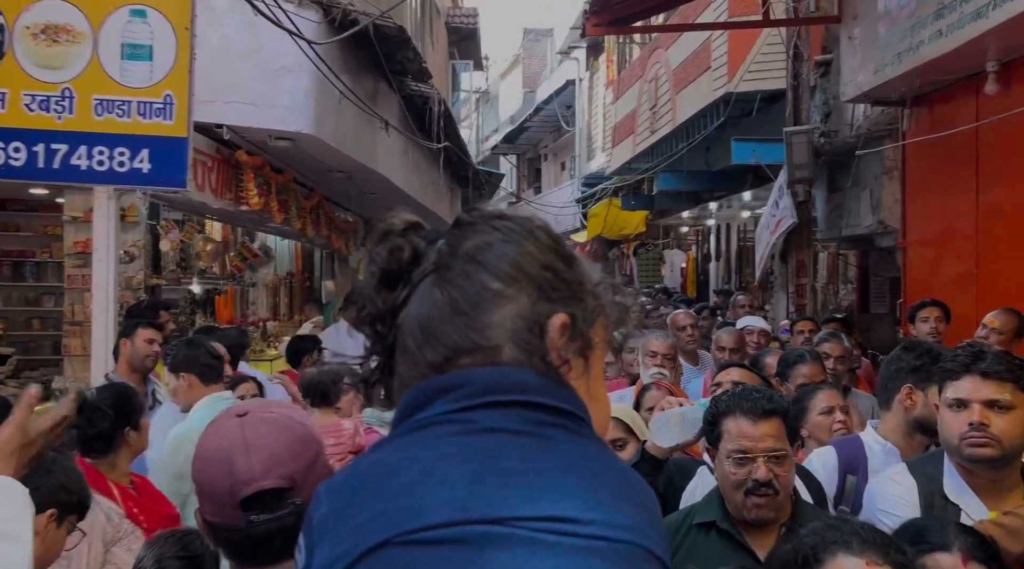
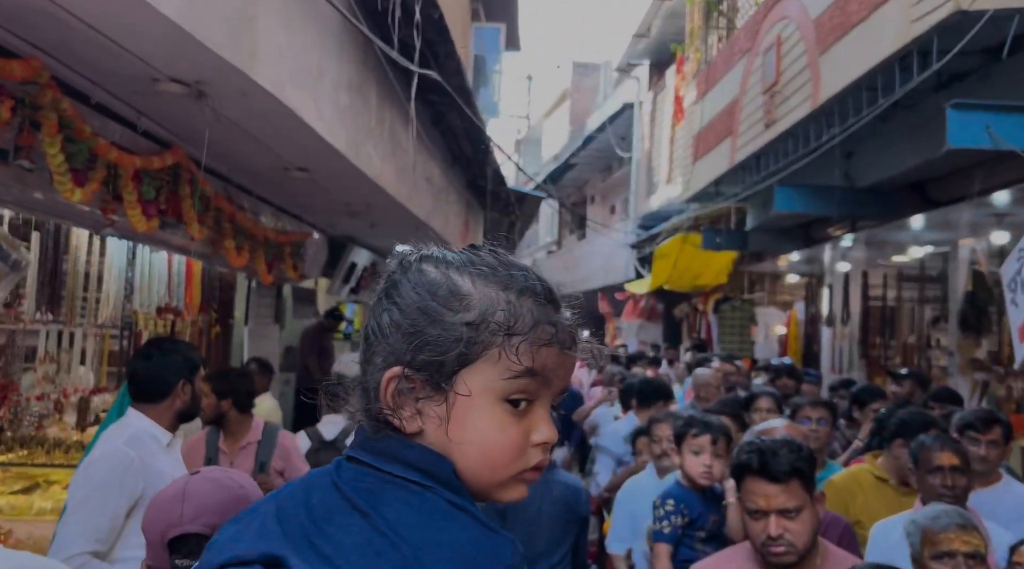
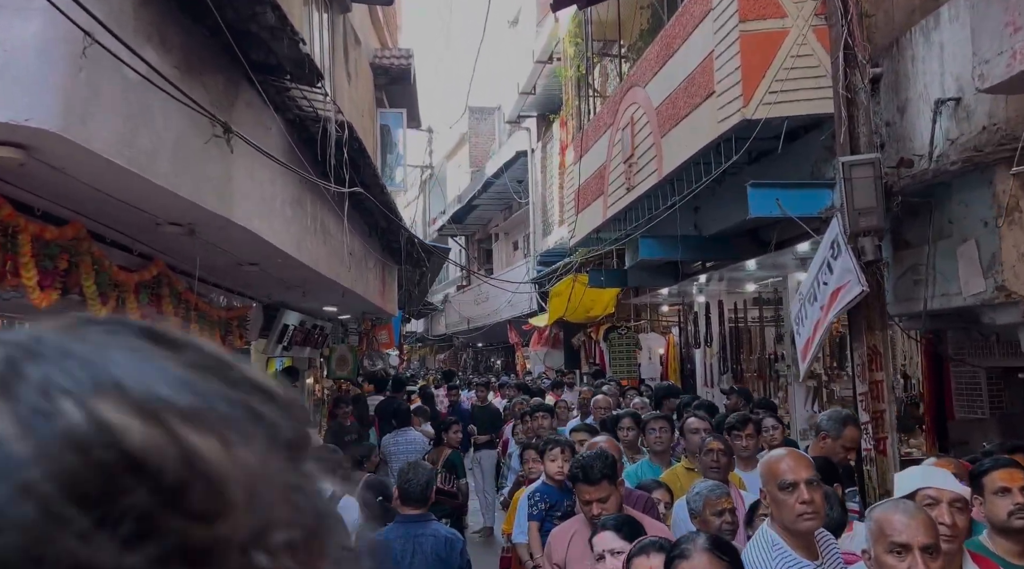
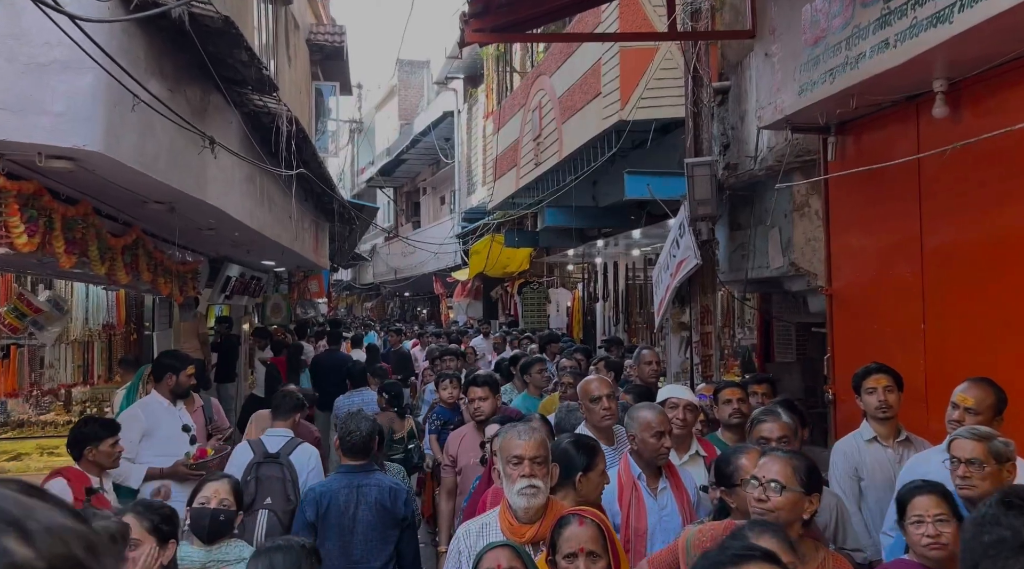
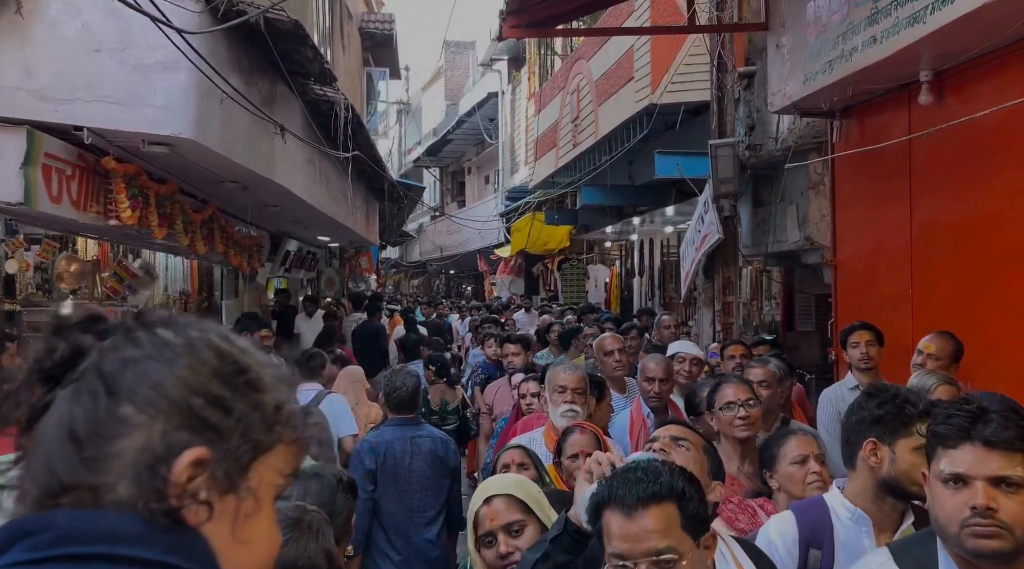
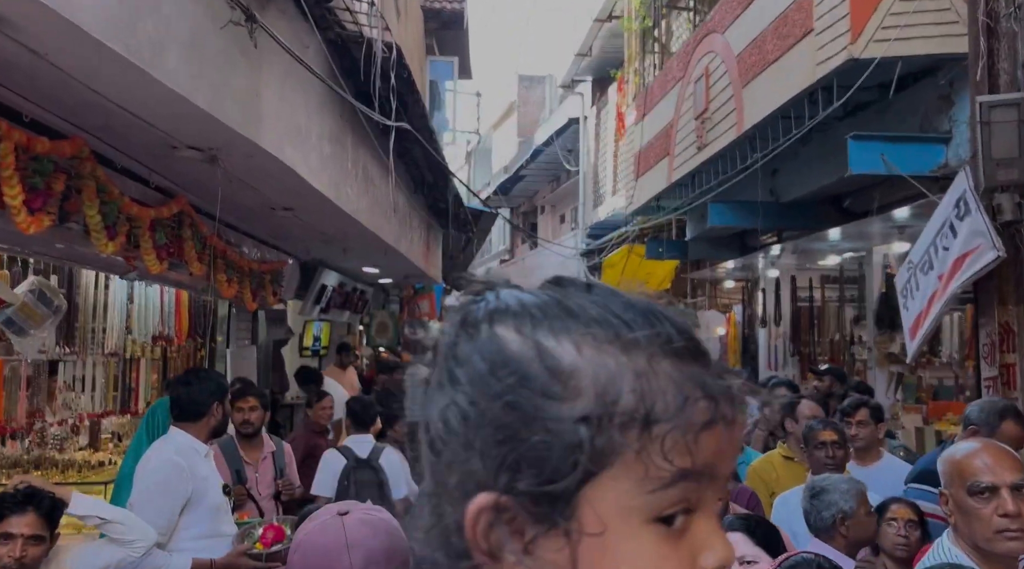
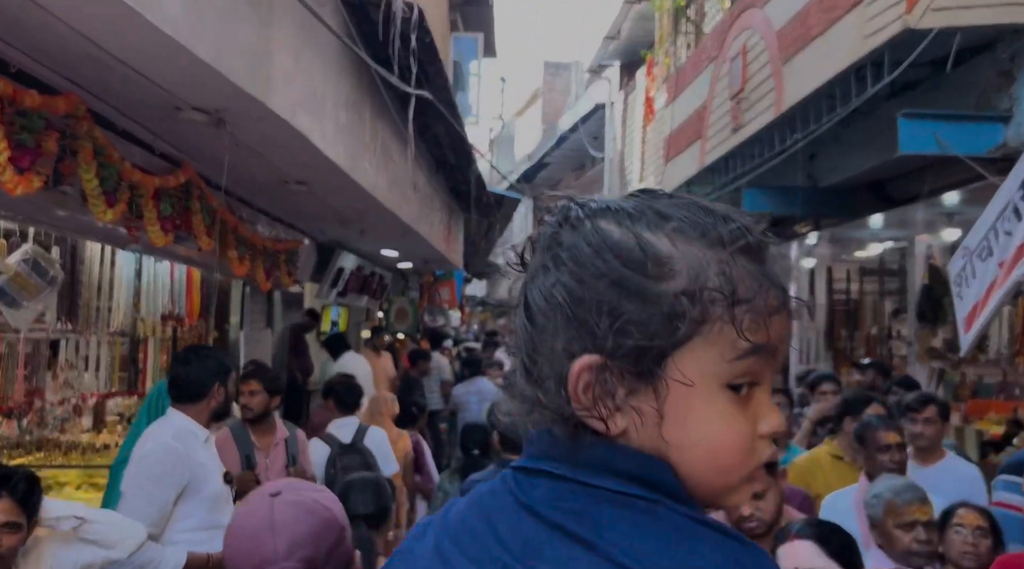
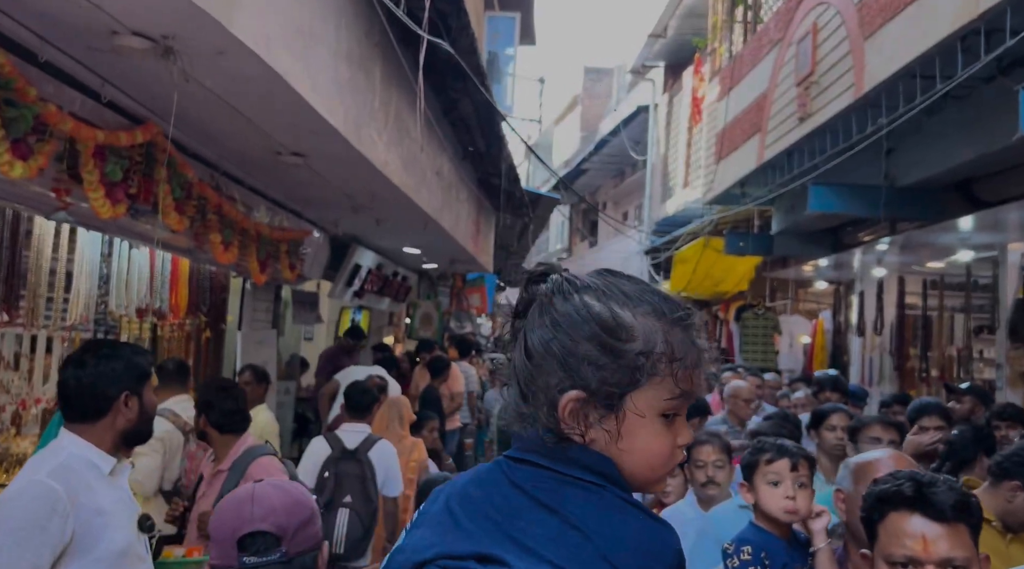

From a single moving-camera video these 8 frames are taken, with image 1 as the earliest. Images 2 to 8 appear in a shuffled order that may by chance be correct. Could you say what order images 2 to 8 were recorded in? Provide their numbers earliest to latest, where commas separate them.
5, 4, 3, 6, 7, 2, 8
